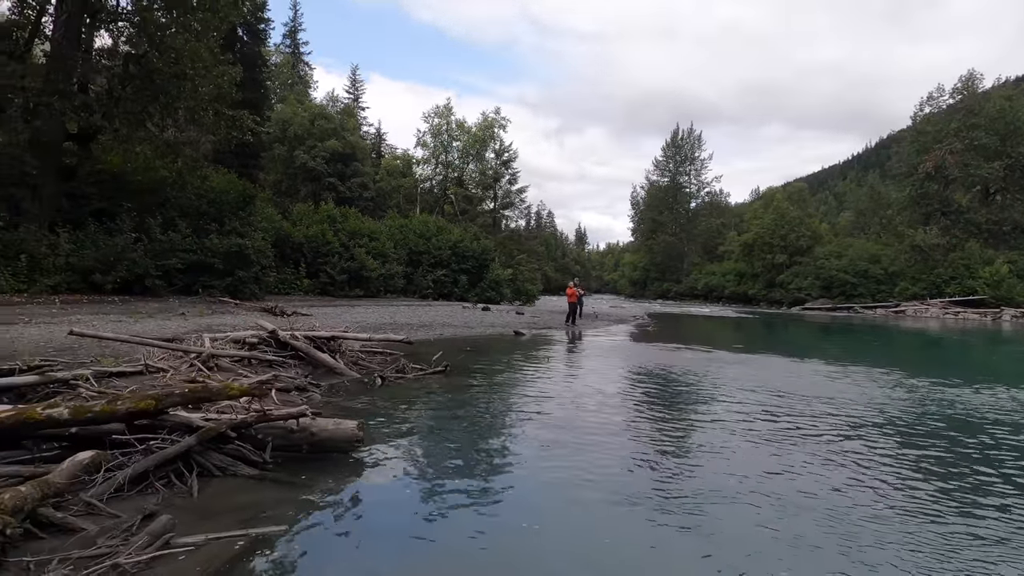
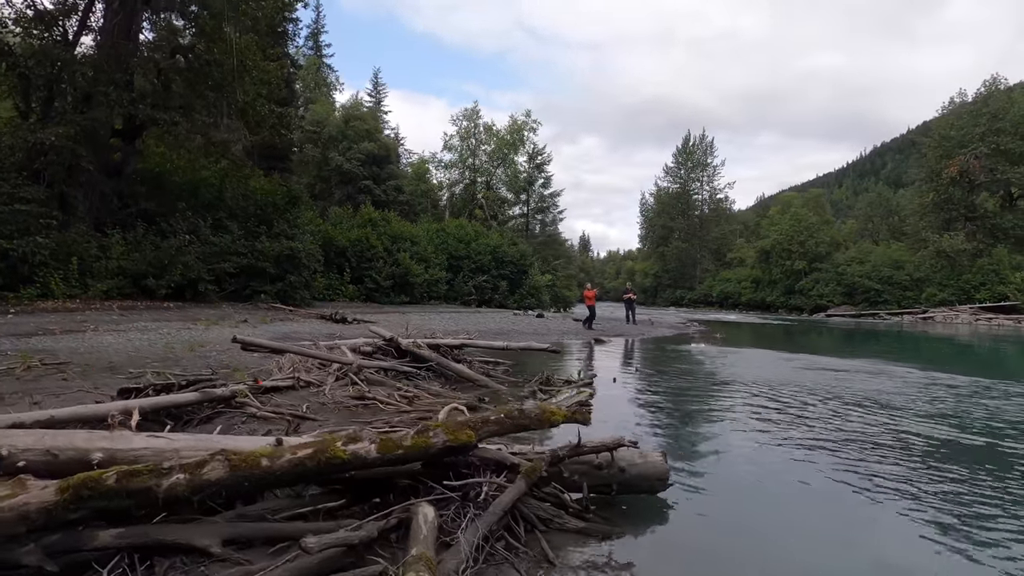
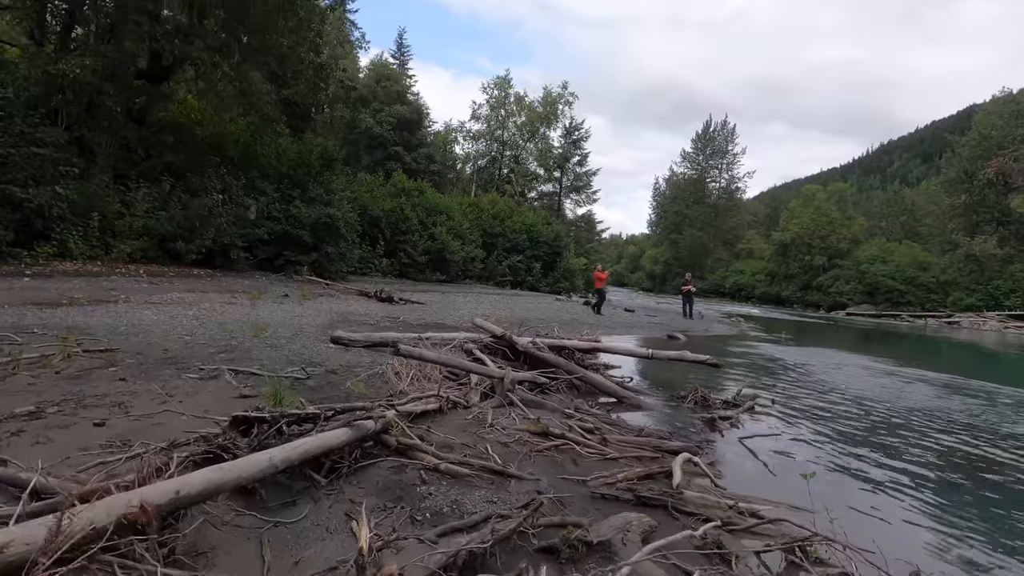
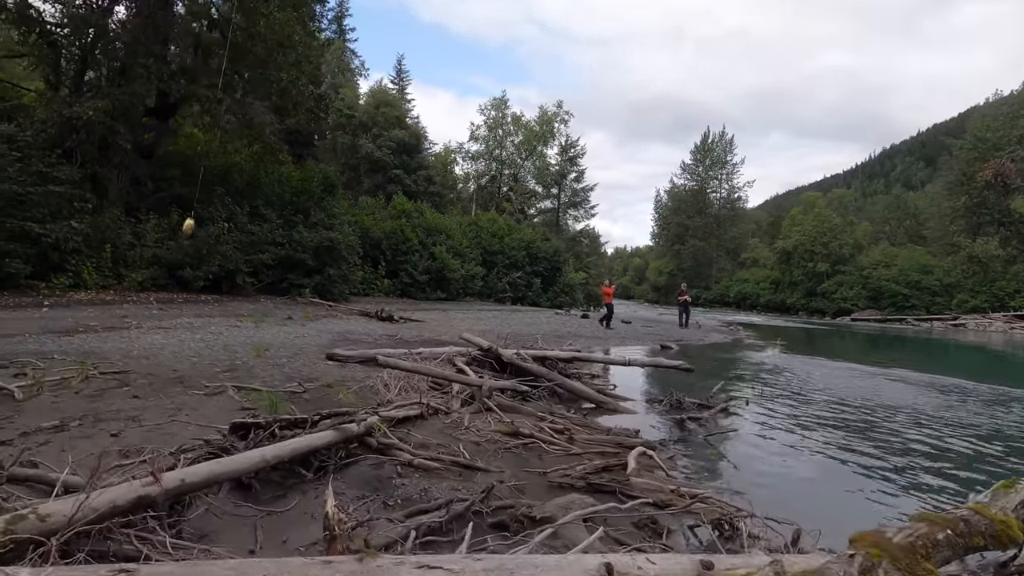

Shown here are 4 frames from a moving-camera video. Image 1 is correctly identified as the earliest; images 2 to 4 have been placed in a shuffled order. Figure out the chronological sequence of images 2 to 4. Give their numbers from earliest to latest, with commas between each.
2, 4, 3
